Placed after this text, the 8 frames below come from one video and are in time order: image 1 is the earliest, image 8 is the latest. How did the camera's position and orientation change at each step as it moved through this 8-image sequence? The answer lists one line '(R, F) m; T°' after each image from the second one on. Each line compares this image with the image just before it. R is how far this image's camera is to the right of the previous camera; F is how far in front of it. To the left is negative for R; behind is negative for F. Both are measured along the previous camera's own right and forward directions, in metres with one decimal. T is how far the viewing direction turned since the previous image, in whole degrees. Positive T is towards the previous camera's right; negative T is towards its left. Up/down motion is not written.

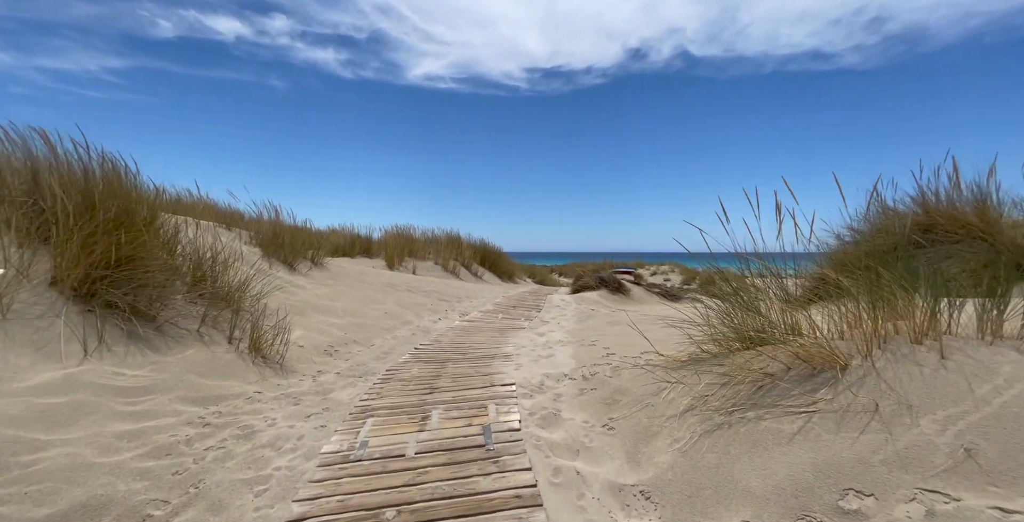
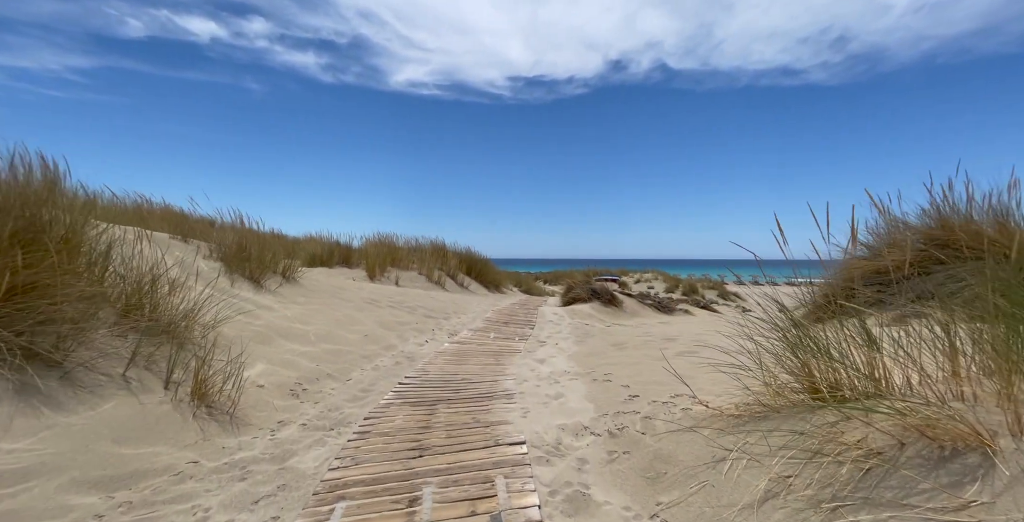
(-0.1, +0.5) m; +2°
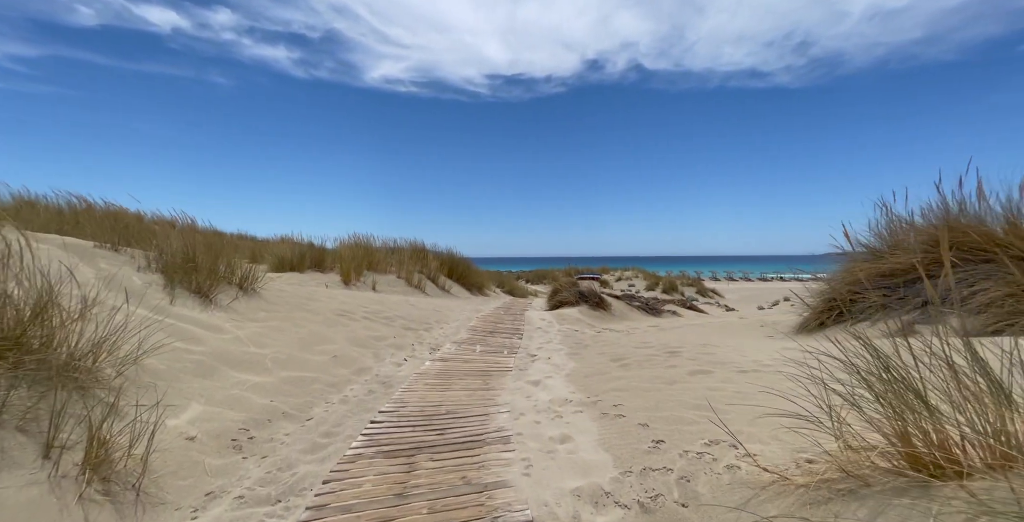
(-0.1, +0.5) m; +2°
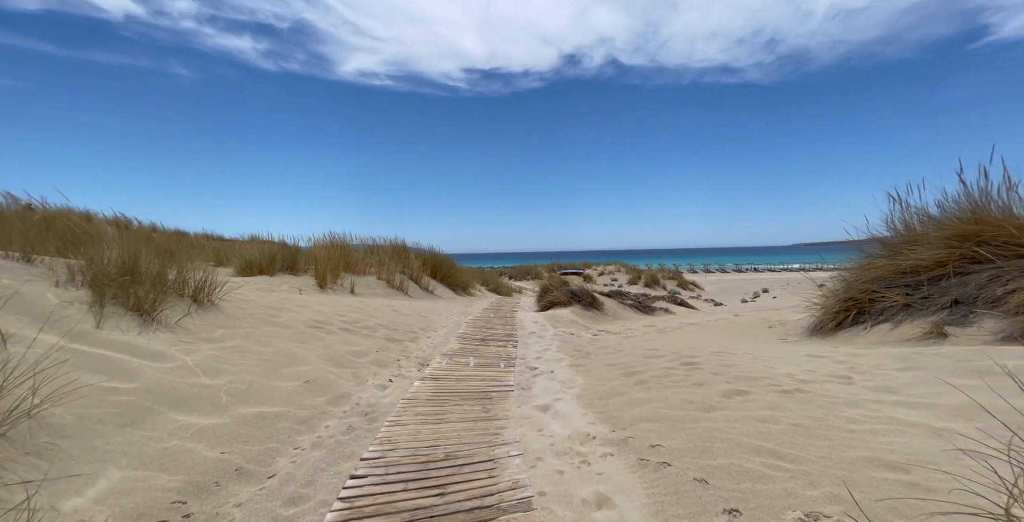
(-0.2, +0.5) m; +2°
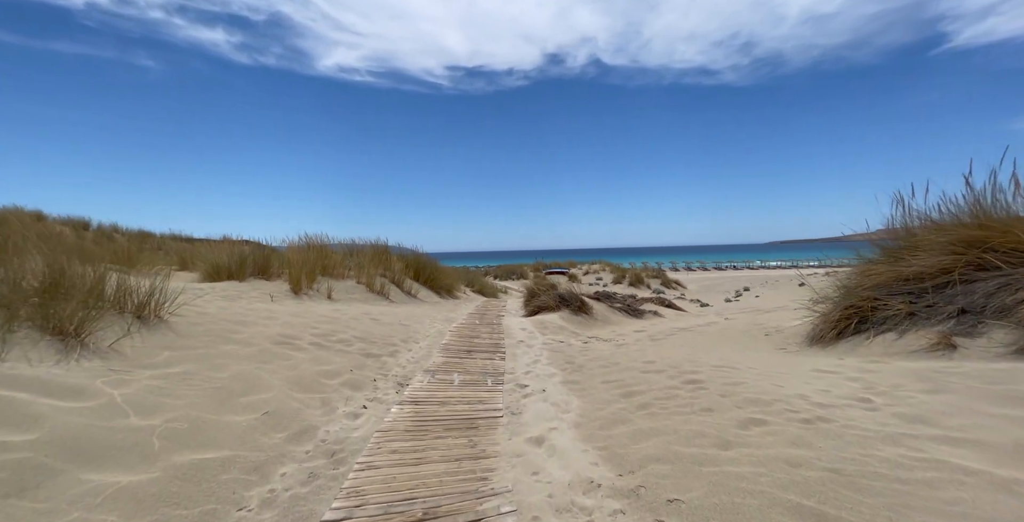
(0.0, +0.4) m; +2°
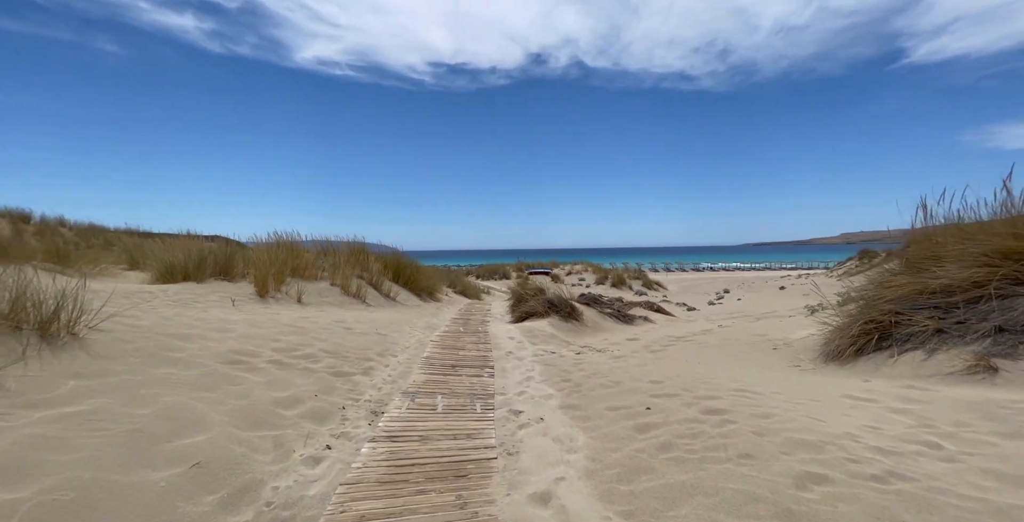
(-0.1, +0.6) m; +2°
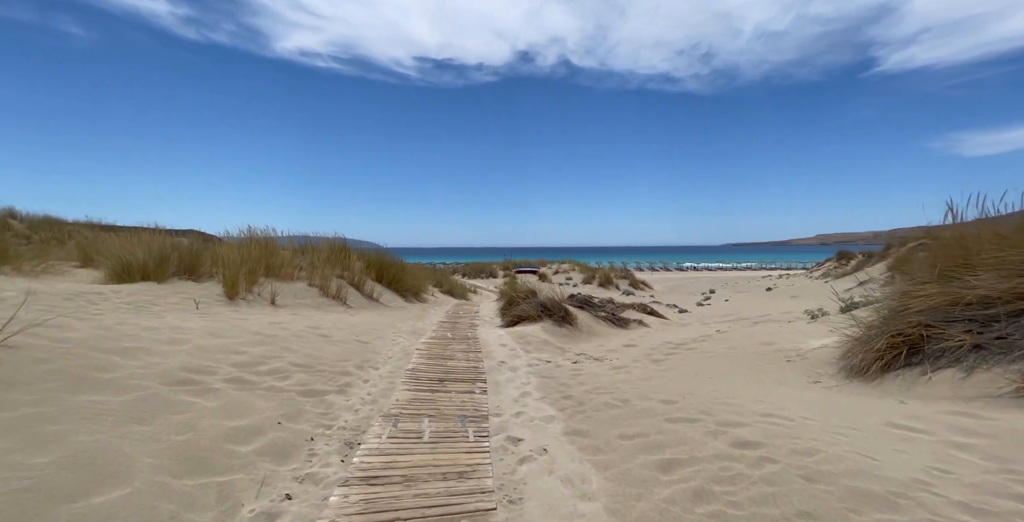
(-0.1, +0.5) m; +2°
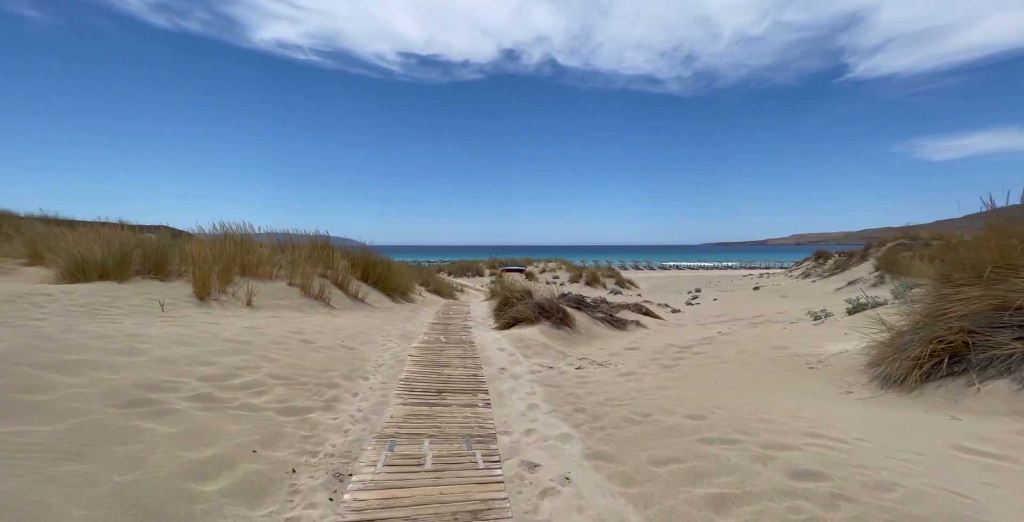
(-0.2, +0.5) m; +2°
